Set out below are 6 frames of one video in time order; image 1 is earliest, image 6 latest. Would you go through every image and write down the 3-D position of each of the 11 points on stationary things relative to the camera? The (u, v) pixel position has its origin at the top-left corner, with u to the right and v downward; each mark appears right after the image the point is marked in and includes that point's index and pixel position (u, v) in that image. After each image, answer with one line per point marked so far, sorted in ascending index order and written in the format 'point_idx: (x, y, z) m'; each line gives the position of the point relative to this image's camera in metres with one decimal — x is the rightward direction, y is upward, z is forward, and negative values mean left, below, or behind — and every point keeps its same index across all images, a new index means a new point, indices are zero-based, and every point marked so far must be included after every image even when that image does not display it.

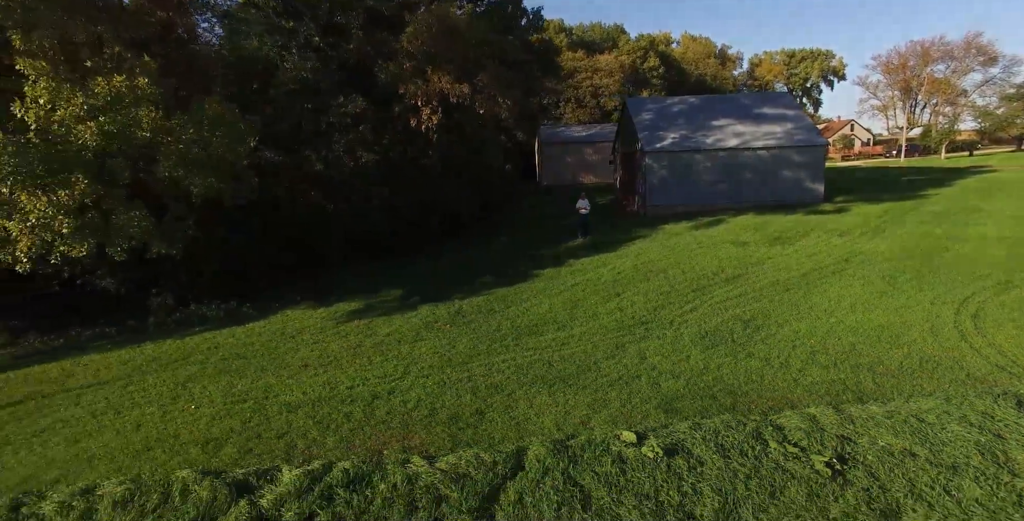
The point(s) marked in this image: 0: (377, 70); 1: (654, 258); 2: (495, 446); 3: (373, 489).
0: (-3.3, +4.6, +12.6) m
1: (+3.1, +0.1, +11.5) m
2: (-0.1, -1.7, +4.8) m
3: (-1.1, -1.8, +4.2) m
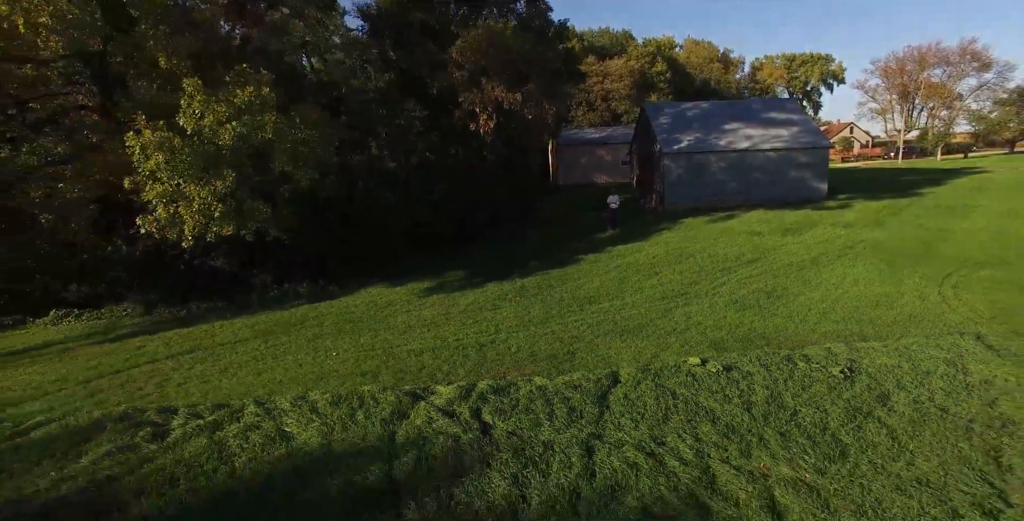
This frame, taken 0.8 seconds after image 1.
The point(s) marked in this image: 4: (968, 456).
0: (-2.1, +4.9, +14.3) m
1: (+4.2, +0.4, +13.2) m
2: (+1.0, -1.3, +6.5) m
3: (+0.1, -1.5, +5.9) m
4: (+3.3, -1.4, +3.9) m
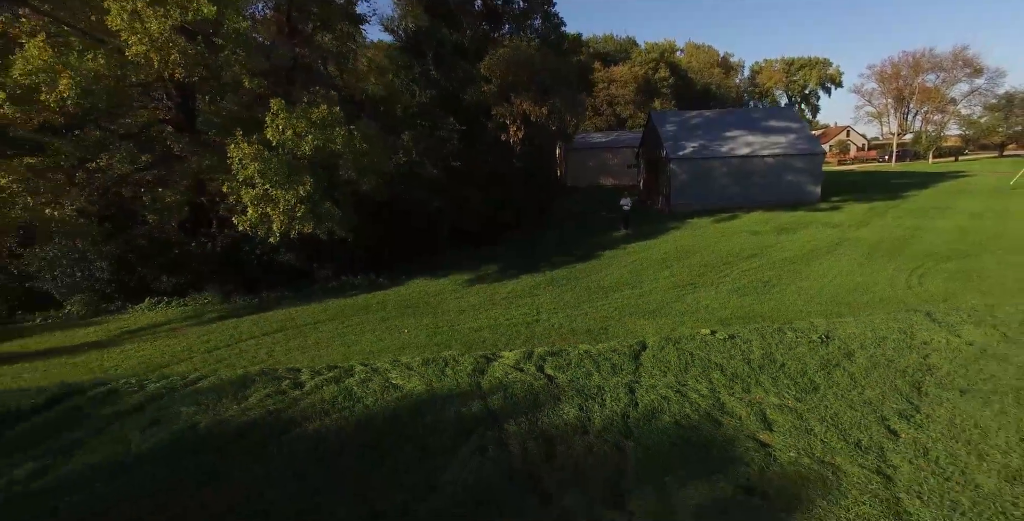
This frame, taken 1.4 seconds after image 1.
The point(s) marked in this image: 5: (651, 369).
0: (-1.4, +5.0, +16.0) m
1: (+5.0, +0.5, +14.9) m
2: (+1.8, -1.2, +8.2) m
3: (+0.8, -1.4, +7.6) m
4: (+4.1, -1.3, +5.6) m
5: (+1.8, -1.4, +6.9) m
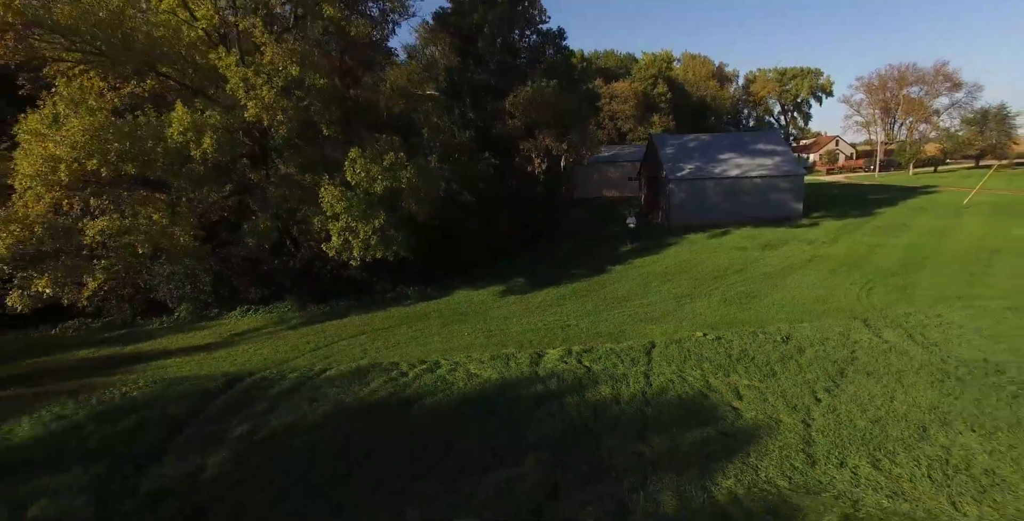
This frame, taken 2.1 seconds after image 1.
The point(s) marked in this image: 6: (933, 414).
0: (-0.6, +4.6, +18.6) m
1: (+5.8, +0.1, +17.6) m
2: (+2.6, -1.6, +10.9) m
3: (+1.7, -1.8, +10.3) m
4: (+5.0, -1.7, +8.3) m
5: (+2.7, -1.8, +9.6) m
6: (+5.2, -1.9, +6.6) m
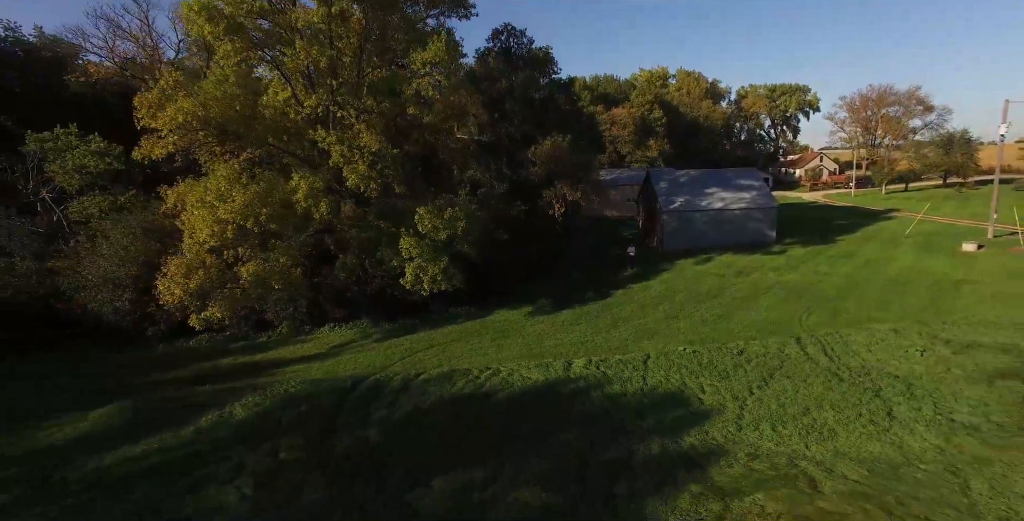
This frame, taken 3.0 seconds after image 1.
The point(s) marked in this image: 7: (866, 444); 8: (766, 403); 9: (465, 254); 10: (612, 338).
0: (+0.4, +3.6, +23.0) m
1: (+6.8, -0.9, +22.0) m
2: (+3.7, -2.6, +15.3) m
3: (+2.7, -2.8, +14.7) m
4: (+6.0, -2.7, +12.7) m
5: (+3.7, -2.8, +13.9) m
6: (+6.3, -2.9, +11.0) m
7: (+6.1, -3.2, +9.2) m
8: (+5.4, -3.0, +11.1) m
9: (-1.7, +0.2, +20.0) m
10: (+3.1, -2.4, +16.7) m
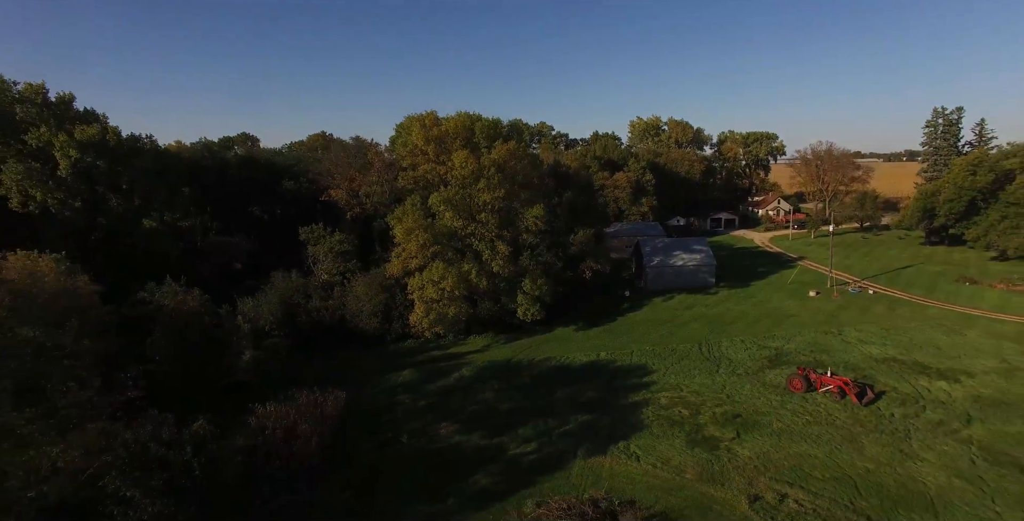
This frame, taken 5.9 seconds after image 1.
0: (+4.2, +0.6, +41.2) m
1: (+10.6, -3.9, +40.2) m
2: (+7.4, -5.6, +33.5) m
3: (+6.5, -5.7, +32.9) m
4: (+9.8, -5.7, +30.9) m
5: (+7.5, -5.8, +32.1) m
6: (+10.1, -5.9, +29.2) m
7: (+9.9, -6.1, +27.4) m
8: (+9.1, -6.0, +29.3) m
9: (+2.0, -2.7, +38.3) m
10: (+6.9, -5.4, +34.9) m
